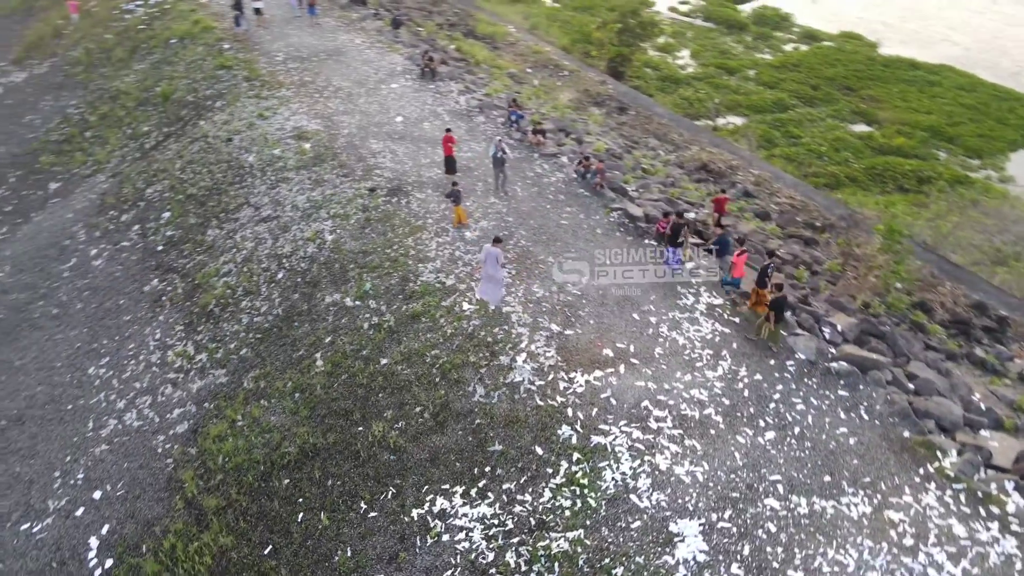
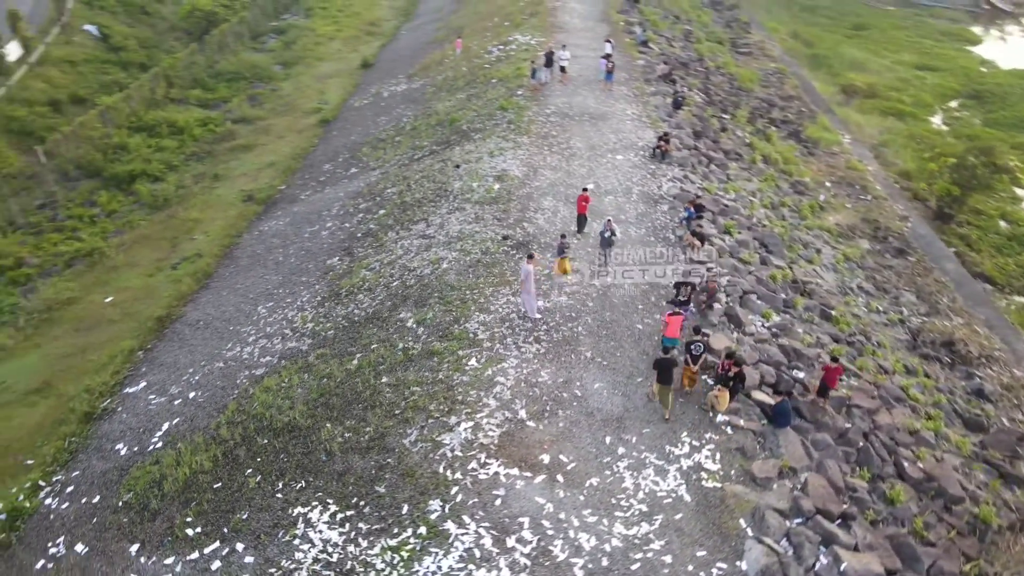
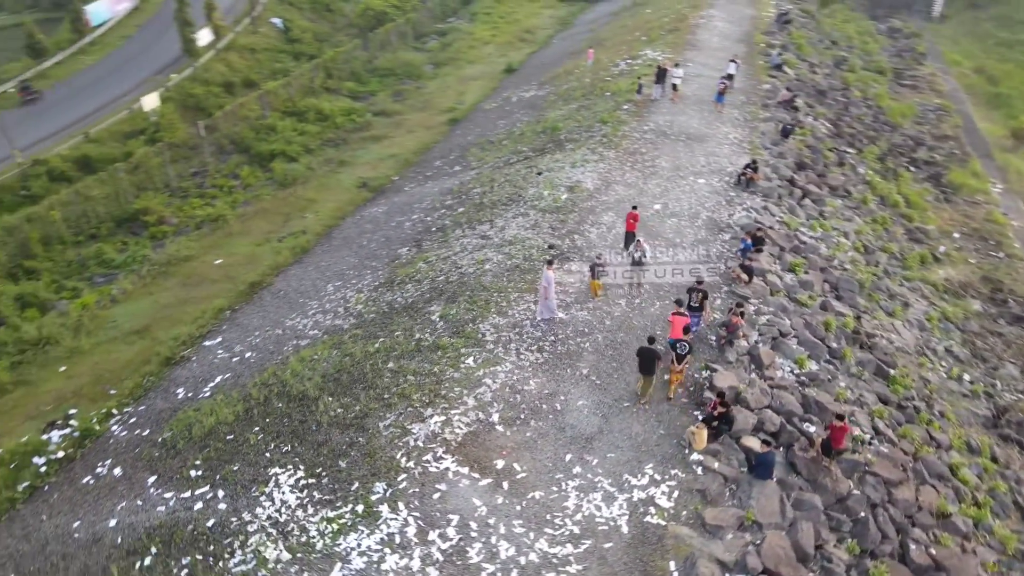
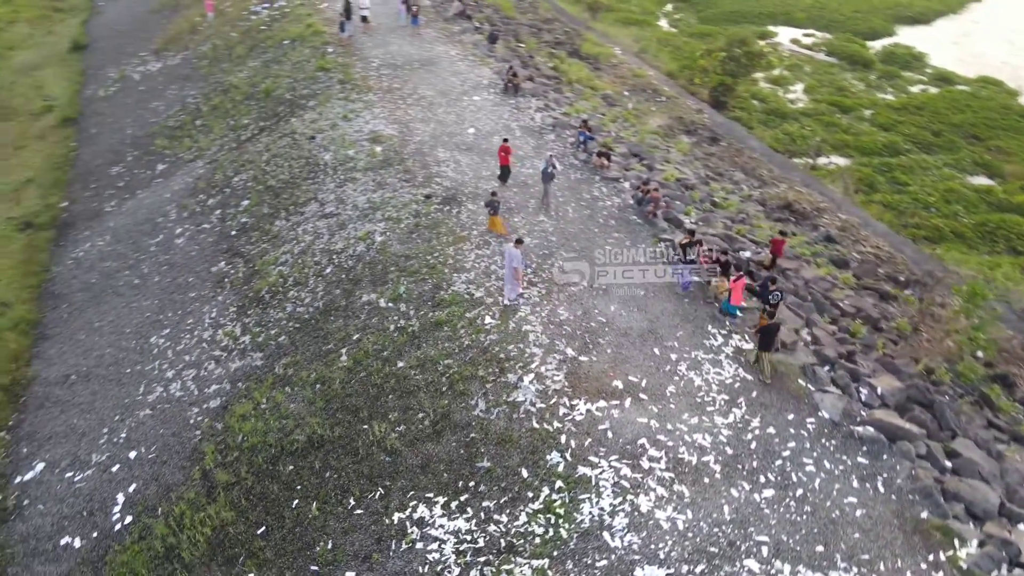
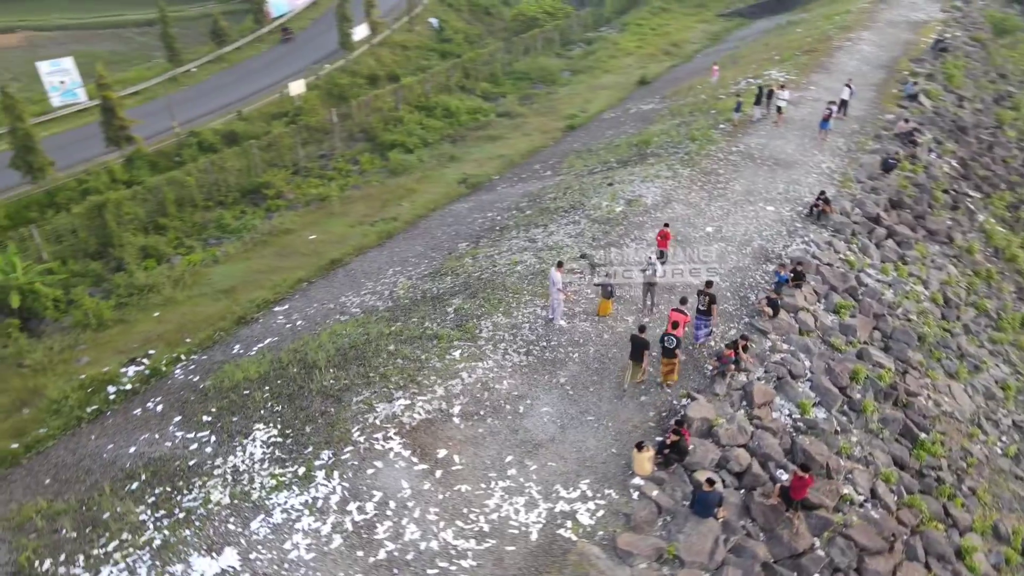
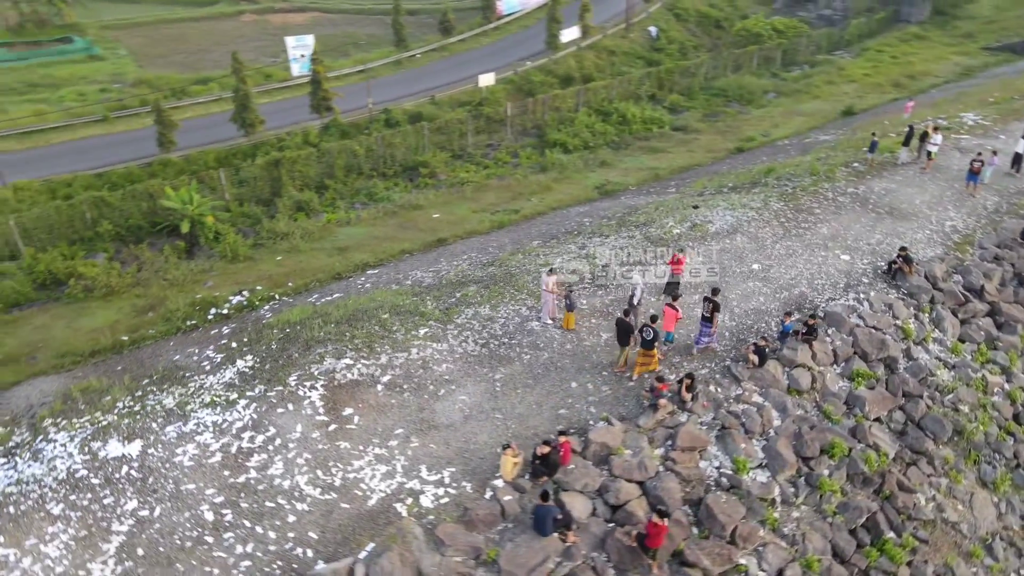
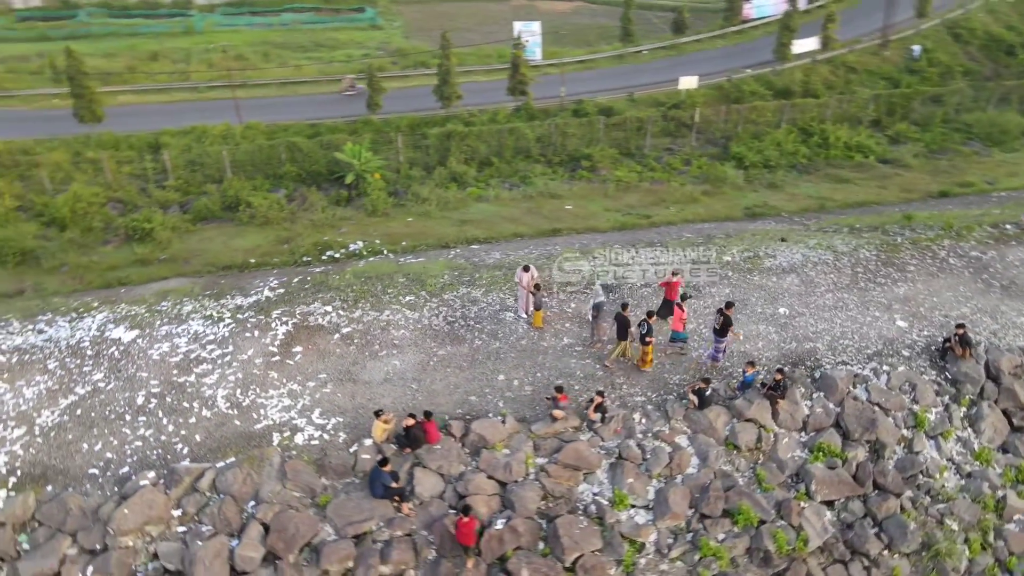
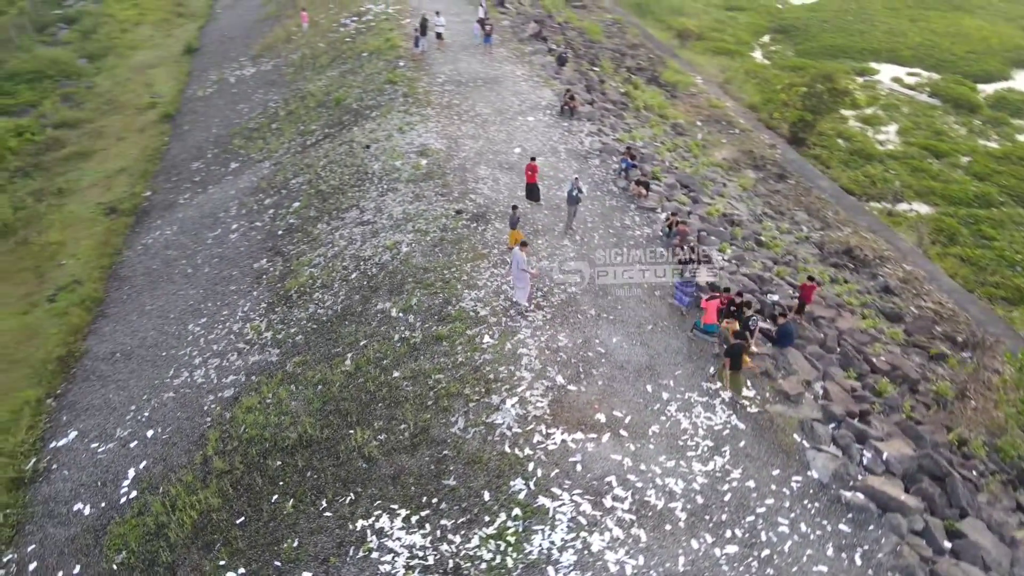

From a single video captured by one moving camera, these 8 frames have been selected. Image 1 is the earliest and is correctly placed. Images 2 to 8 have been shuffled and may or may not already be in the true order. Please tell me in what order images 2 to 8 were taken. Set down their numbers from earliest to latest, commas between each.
4, 8, 2, 3, 5, 6, 7
